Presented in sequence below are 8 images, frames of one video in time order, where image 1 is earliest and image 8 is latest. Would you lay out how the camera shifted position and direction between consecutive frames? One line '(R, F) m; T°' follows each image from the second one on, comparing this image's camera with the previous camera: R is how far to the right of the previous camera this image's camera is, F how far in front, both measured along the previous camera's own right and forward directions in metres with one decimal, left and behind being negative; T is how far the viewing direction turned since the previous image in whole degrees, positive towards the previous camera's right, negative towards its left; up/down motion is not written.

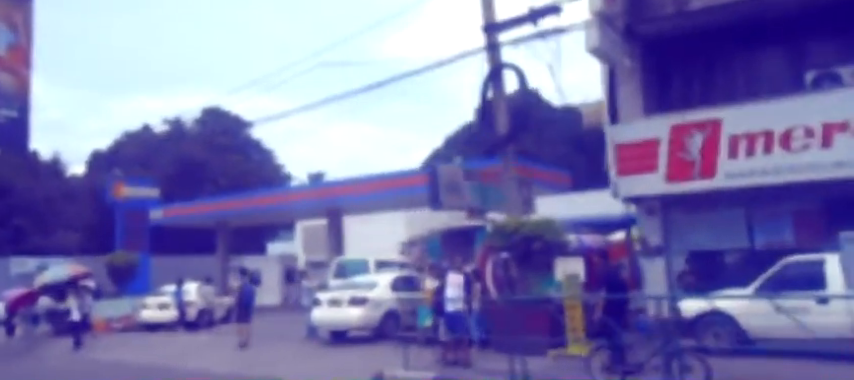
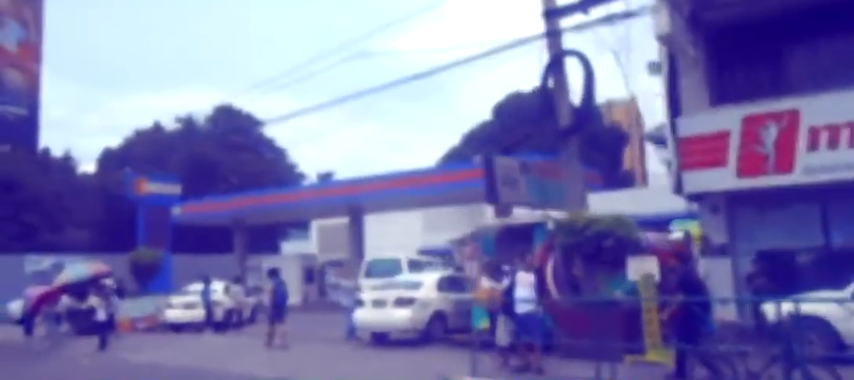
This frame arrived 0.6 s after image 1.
(-1.0, +0.9) m; 0°
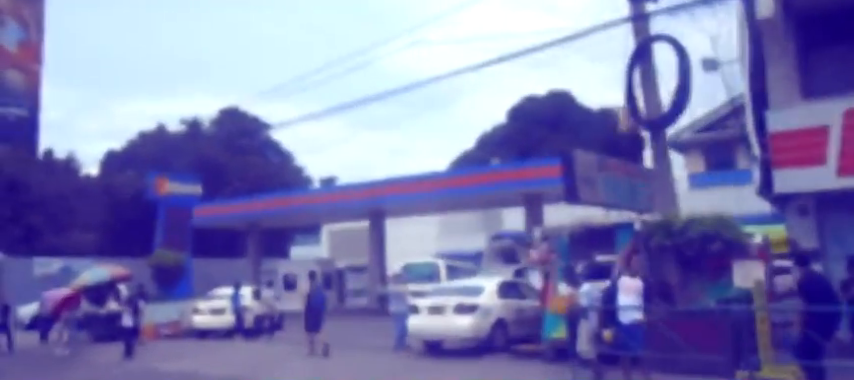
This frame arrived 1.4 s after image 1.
(-1.4, +1.1) m; 0°
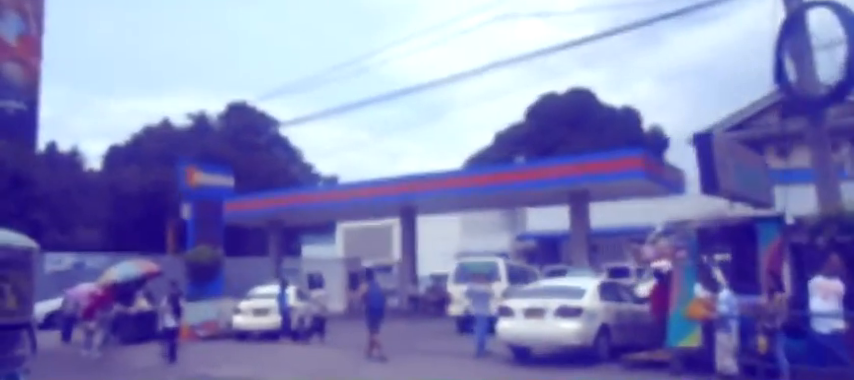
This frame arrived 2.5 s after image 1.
(-2.0, +1.6) m; +1°
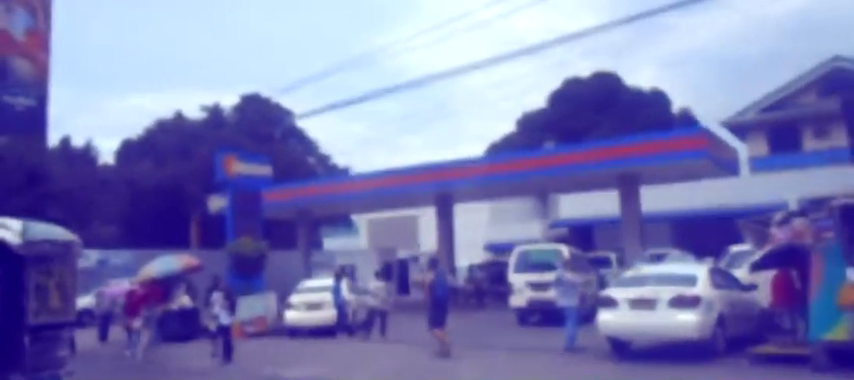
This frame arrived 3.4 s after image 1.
(-1.6, +1.3) m; 0°
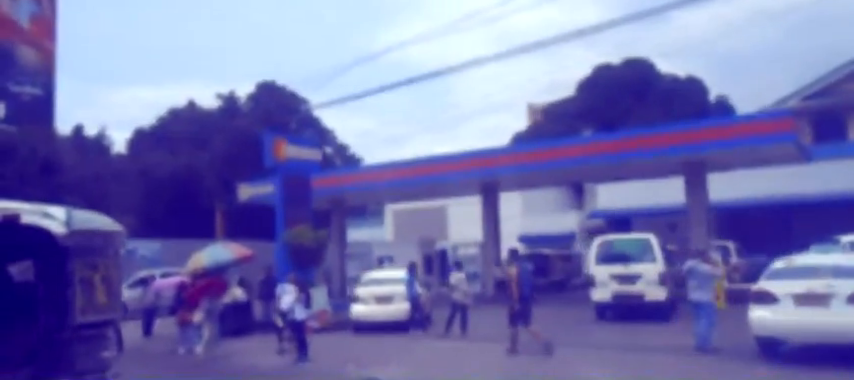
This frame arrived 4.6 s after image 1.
(-2.1, +1.6) m; 0°
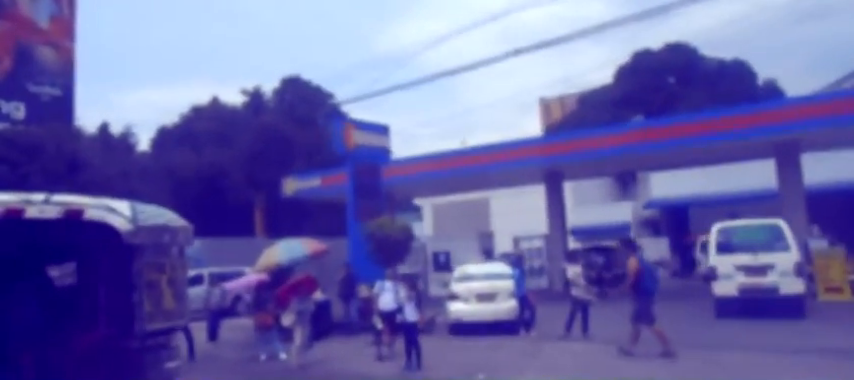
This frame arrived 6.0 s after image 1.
(-2.2, +1.9) m; -1°
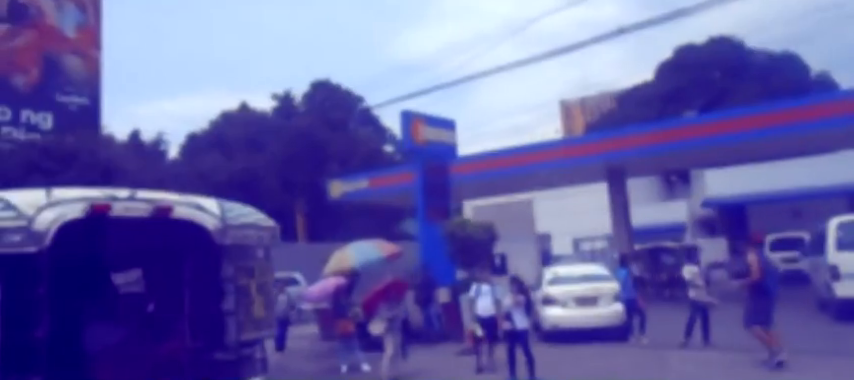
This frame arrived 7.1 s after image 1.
(-1.6, +1.3) m; -2°
